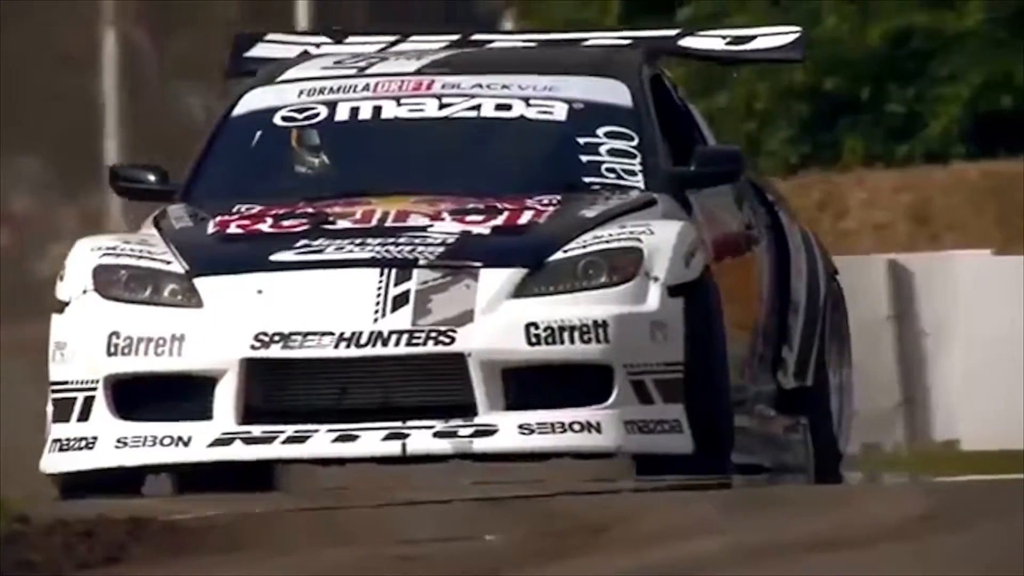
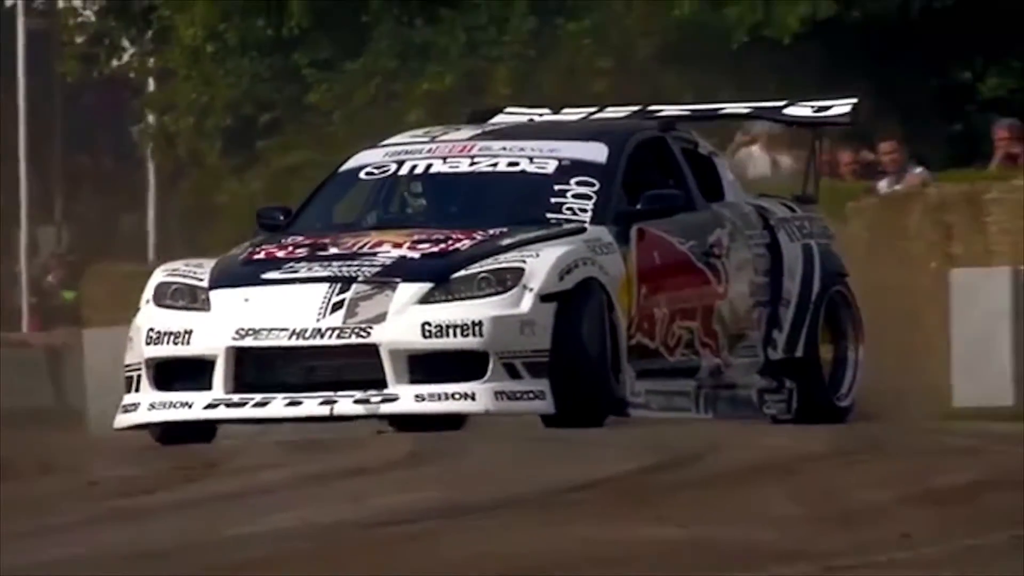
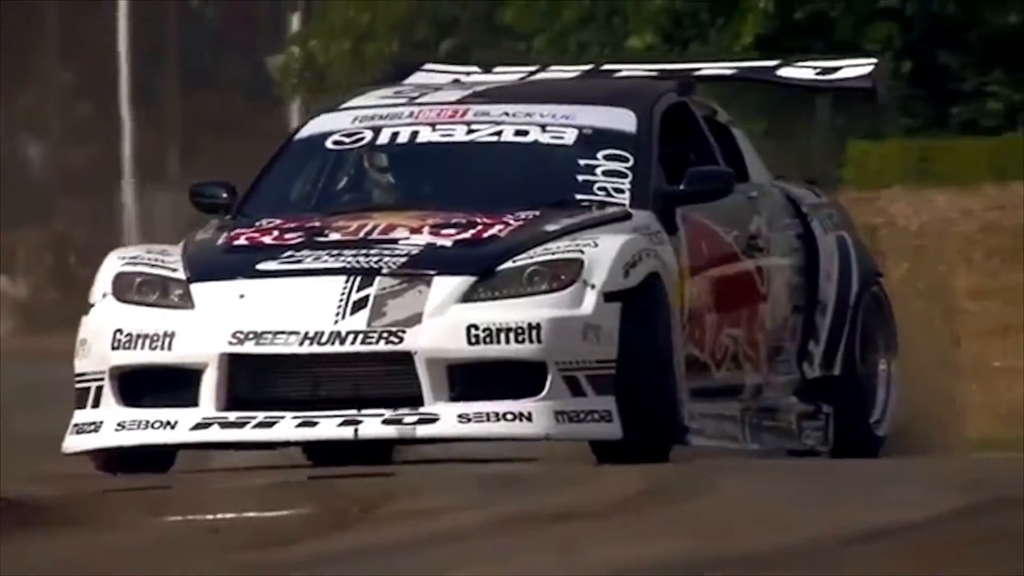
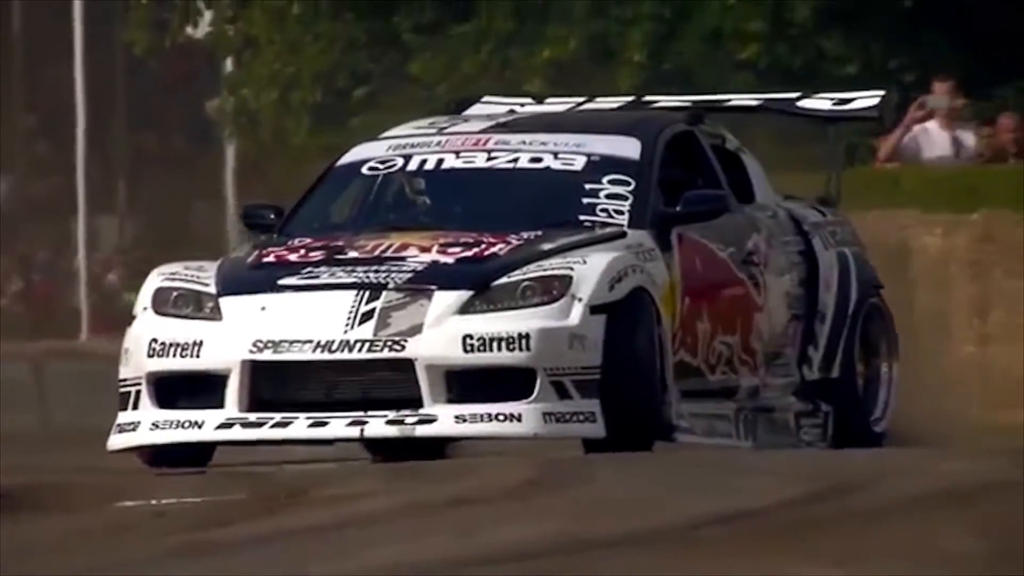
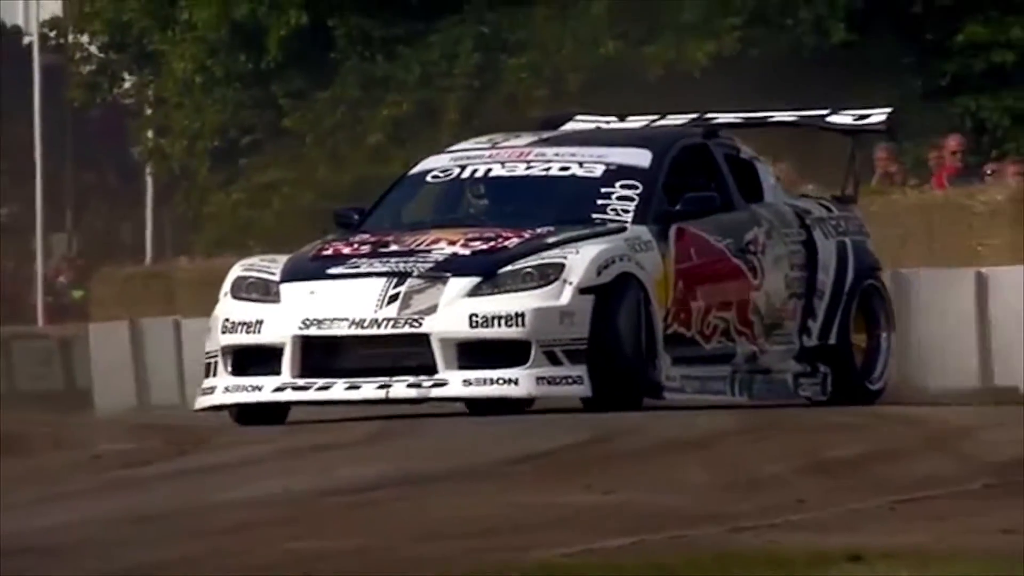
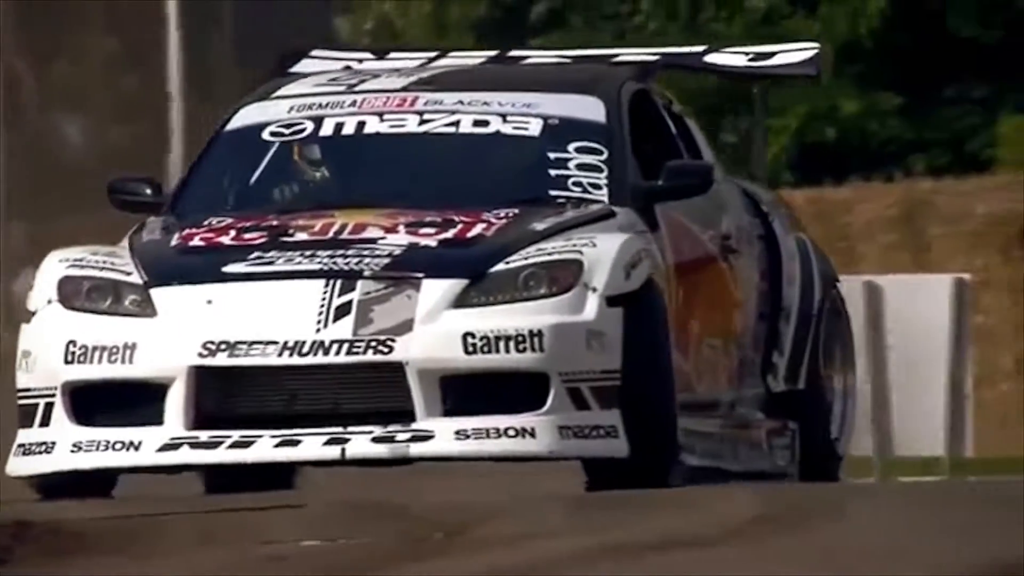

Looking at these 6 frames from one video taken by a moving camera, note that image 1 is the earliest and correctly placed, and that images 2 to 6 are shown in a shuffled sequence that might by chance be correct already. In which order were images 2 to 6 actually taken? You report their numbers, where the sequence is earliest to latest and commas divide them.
6, 3, 4, 2, 5
